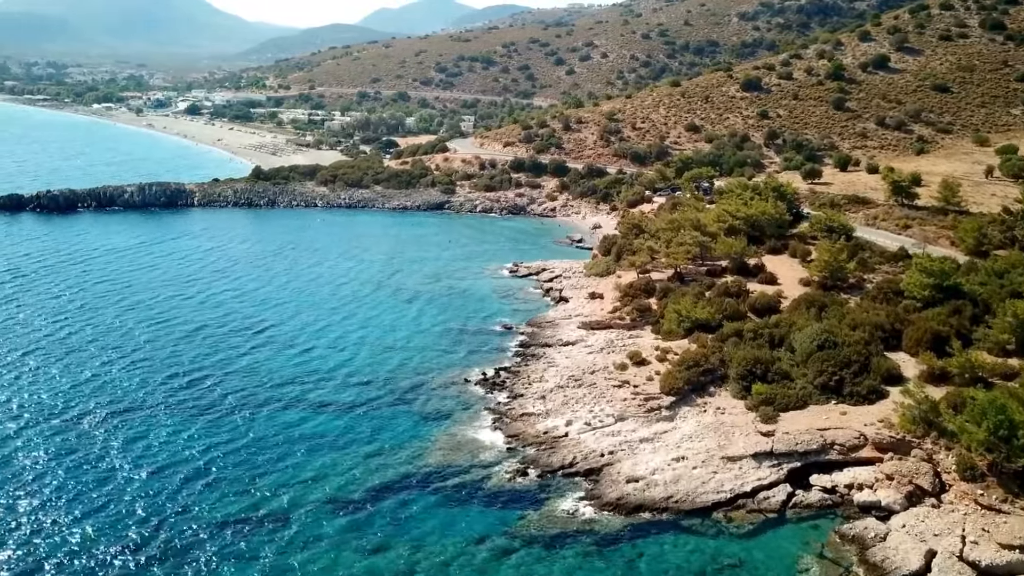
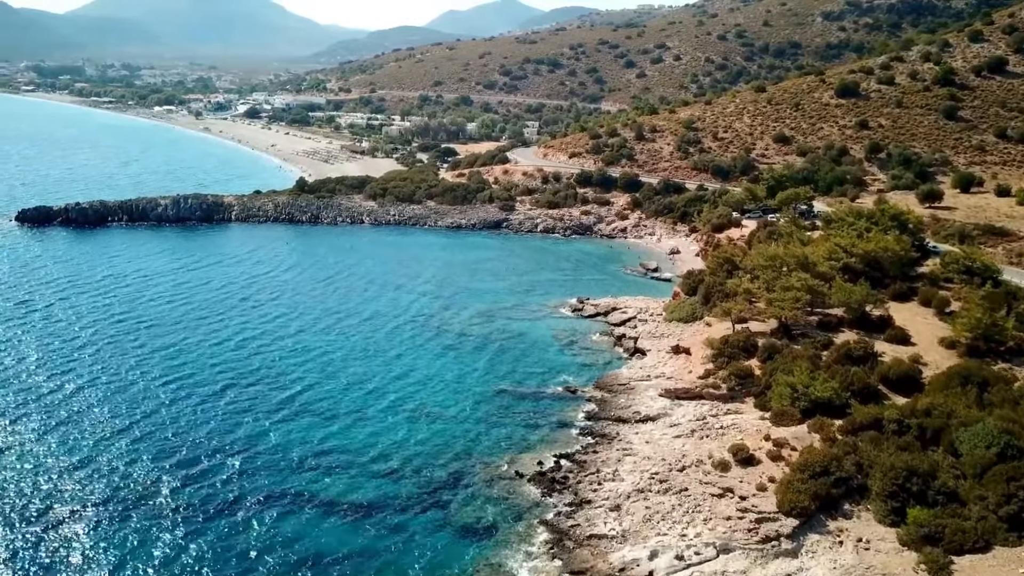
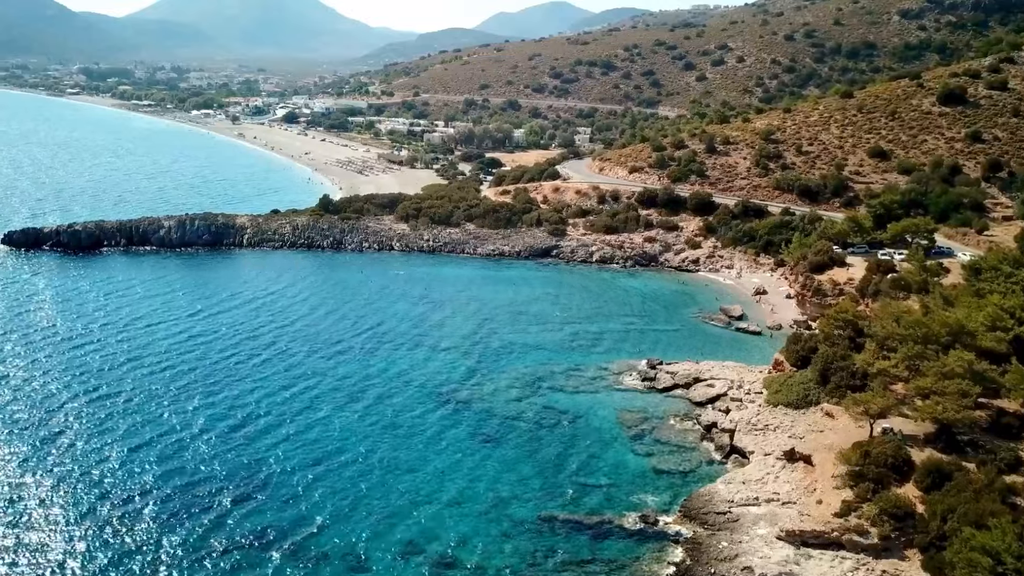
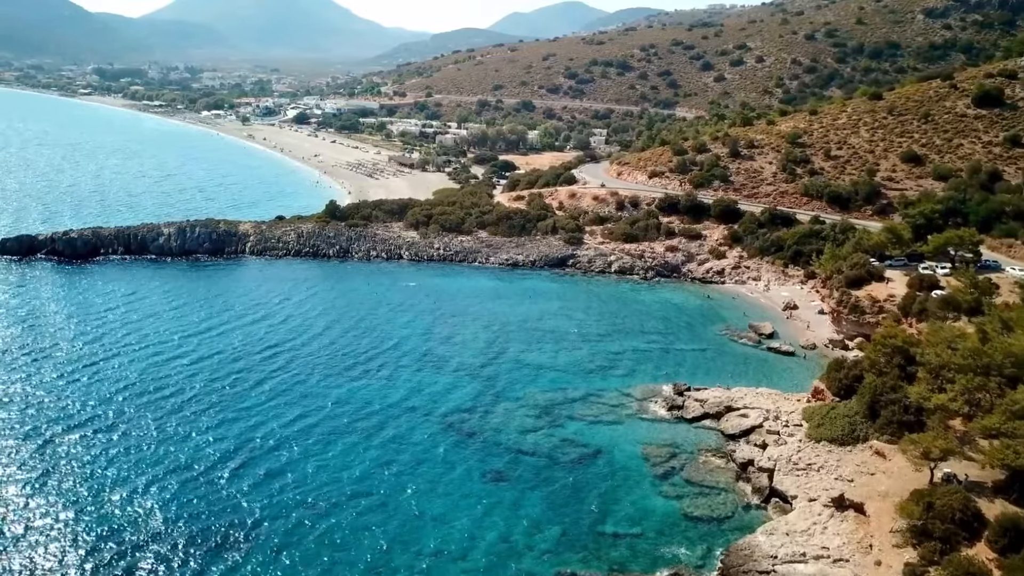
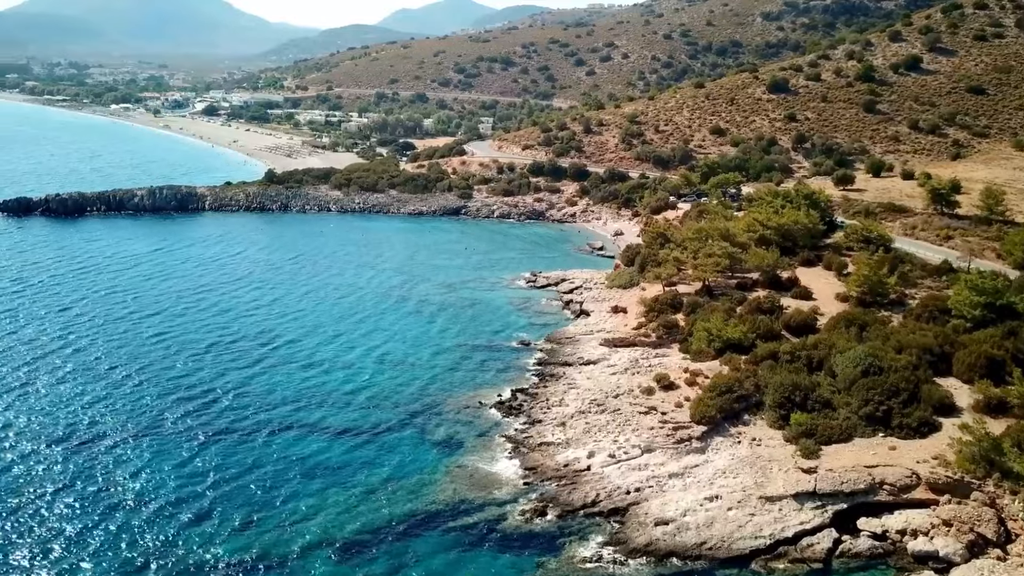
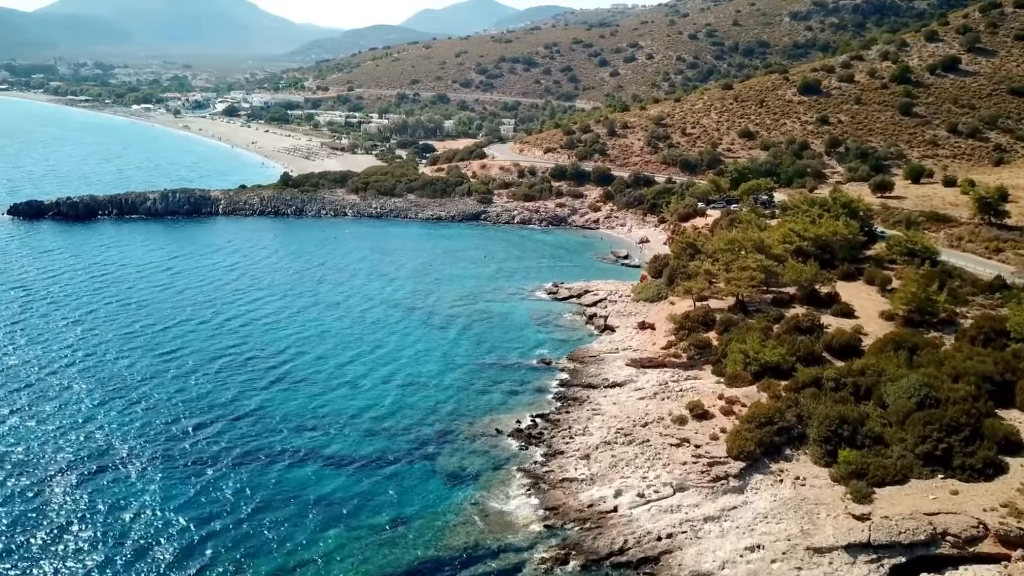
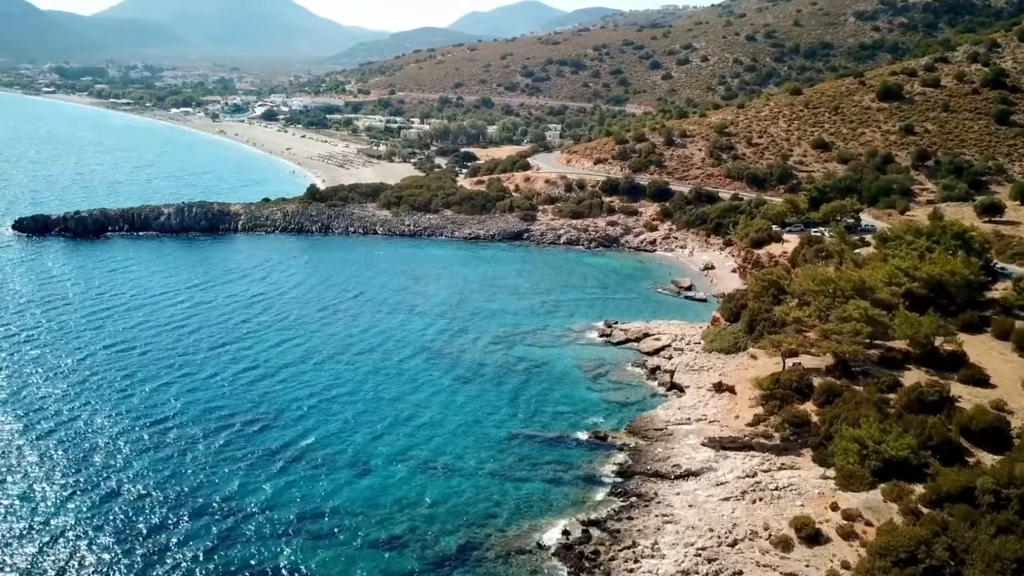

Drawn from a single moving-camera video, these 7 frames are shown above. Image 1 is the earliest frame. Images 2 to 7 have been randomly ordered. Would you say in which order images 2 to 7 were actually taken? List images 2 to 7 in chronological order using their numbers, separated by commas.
5, 6, 2, 7, 3, 4
